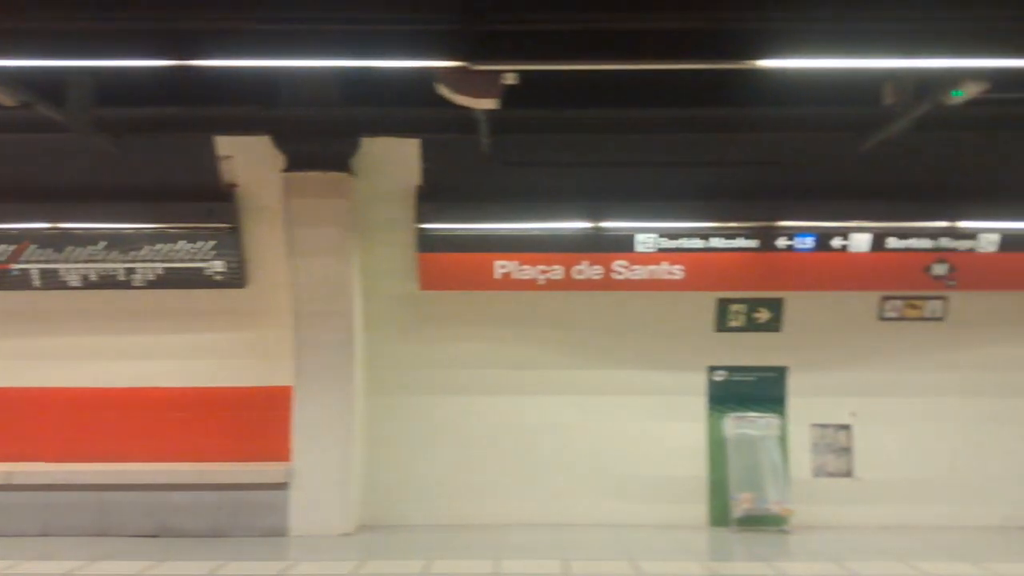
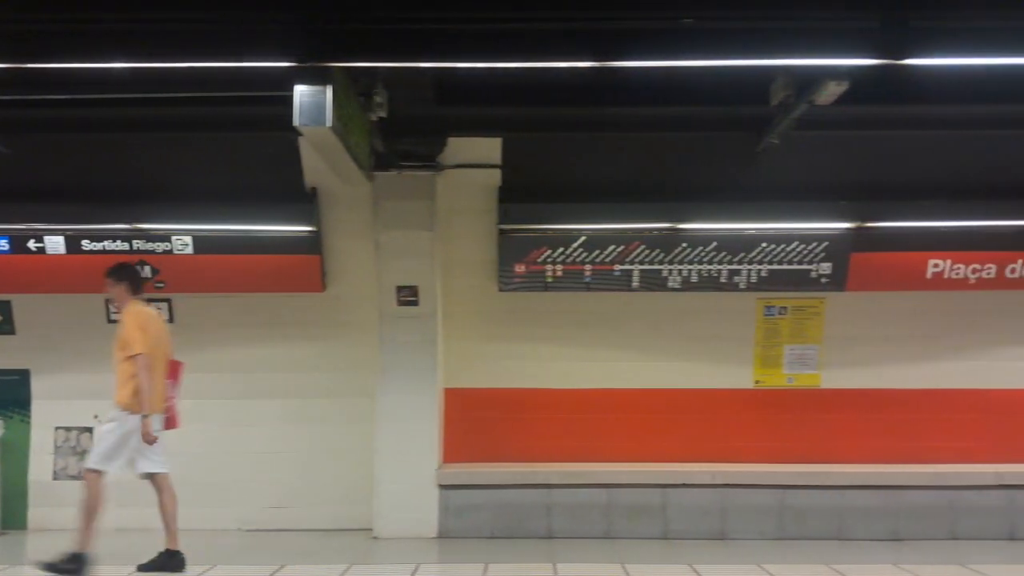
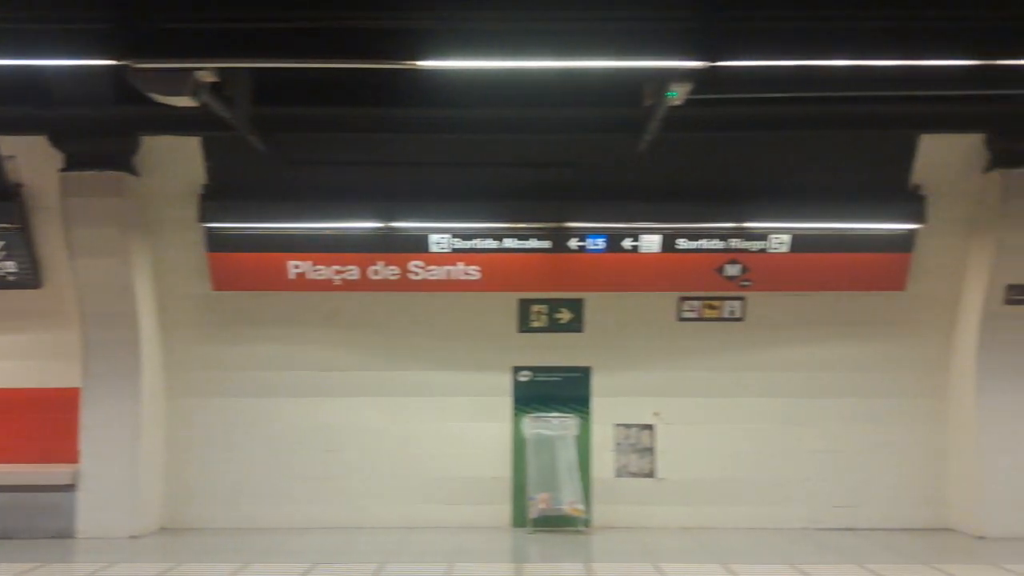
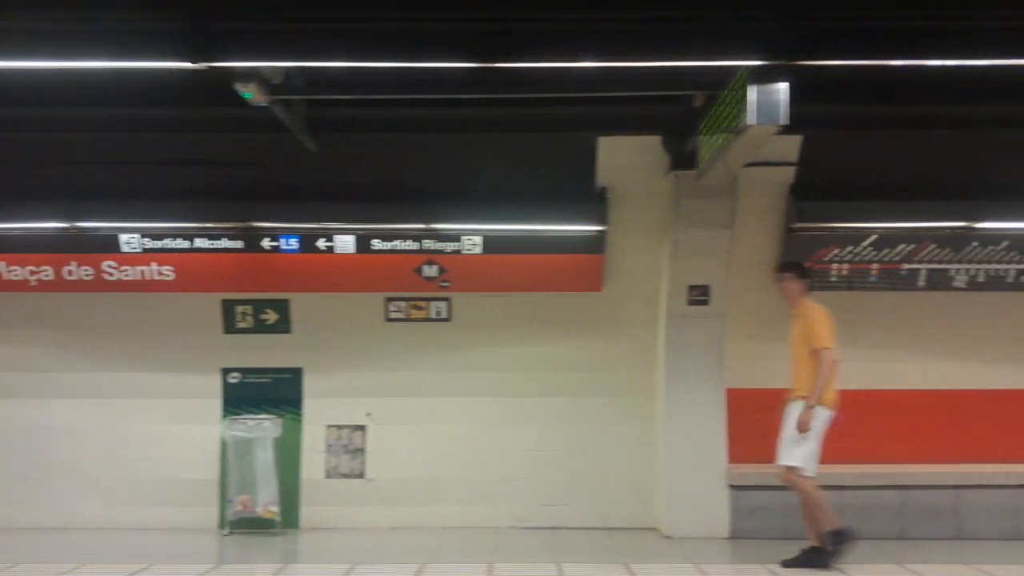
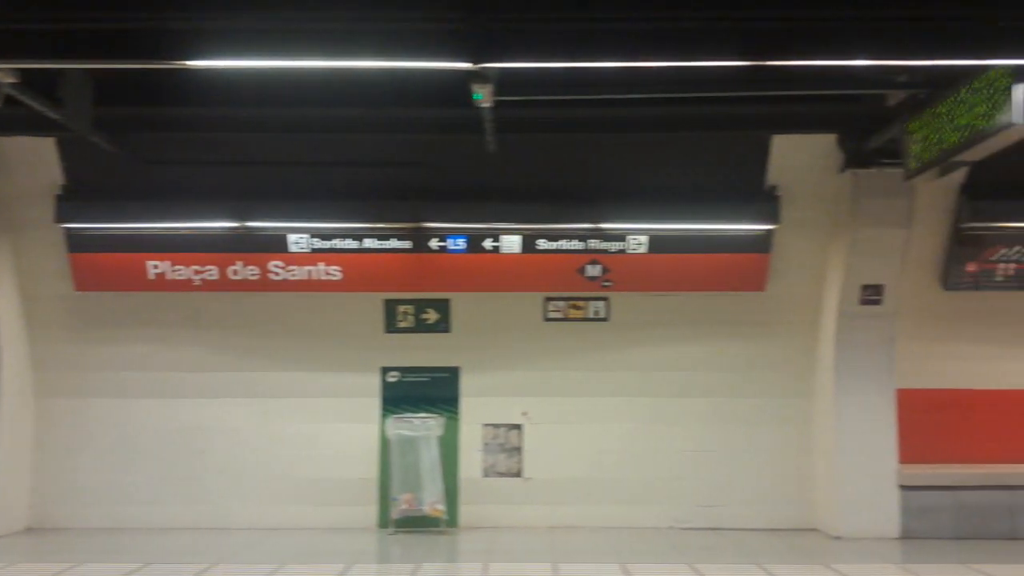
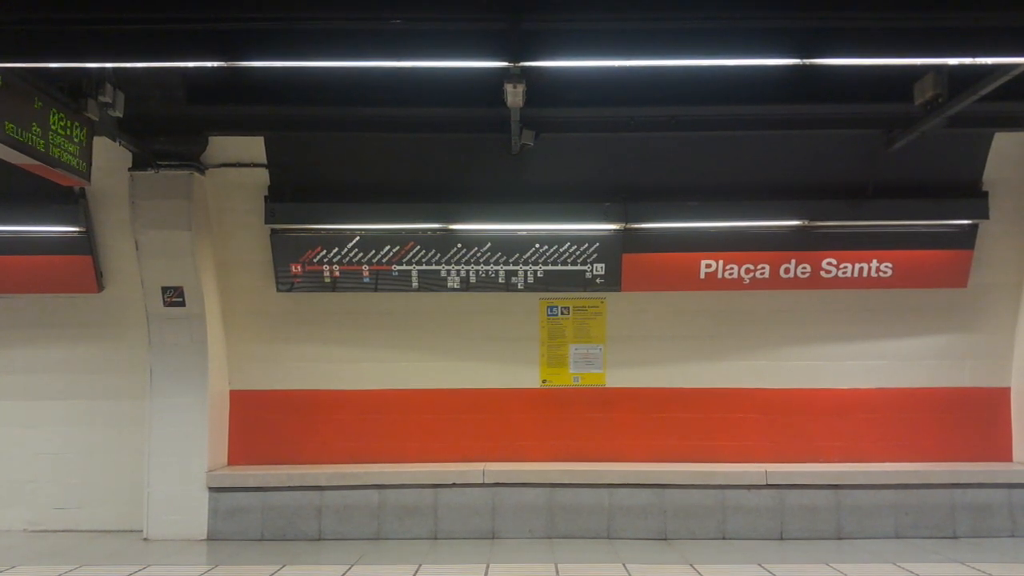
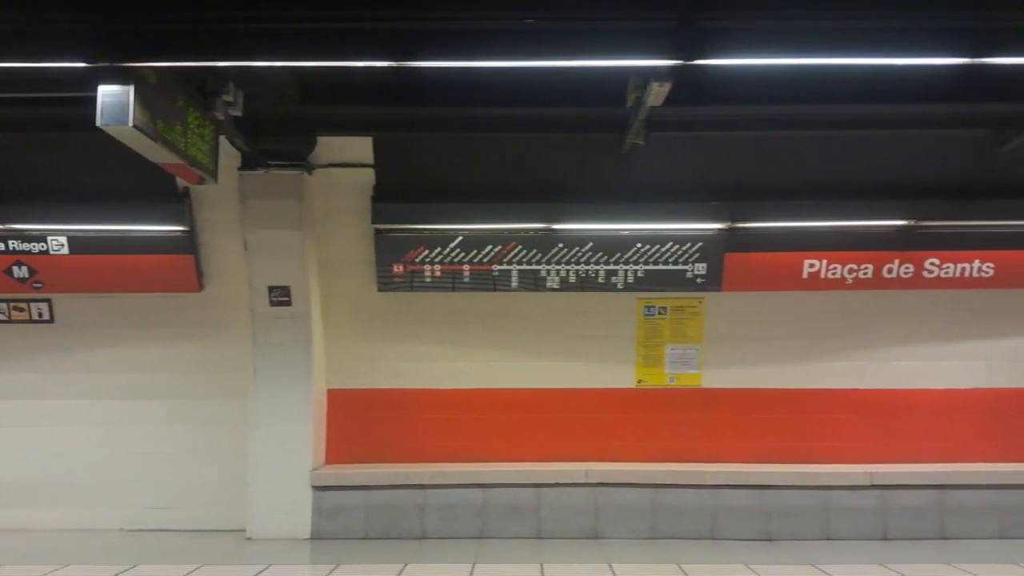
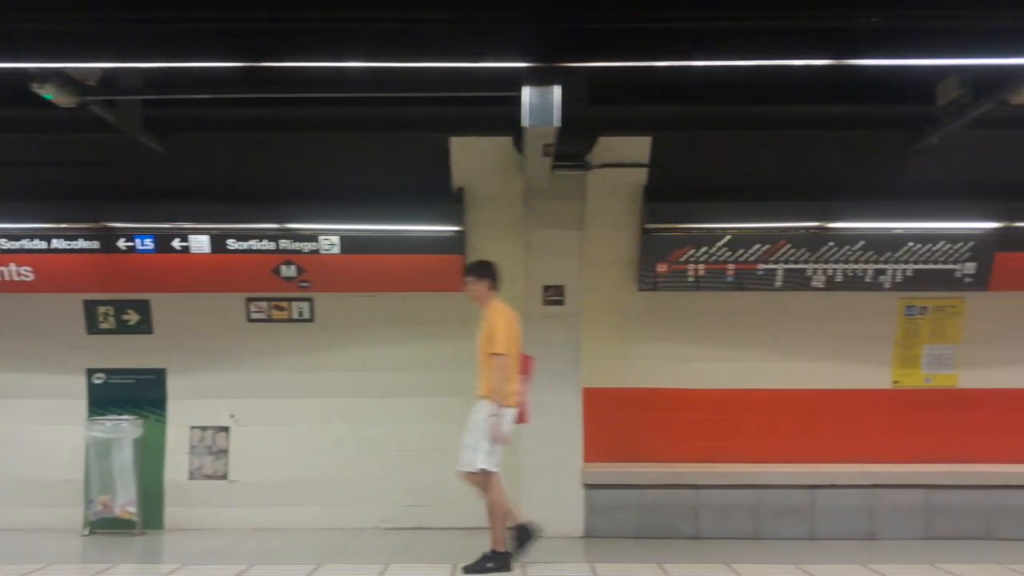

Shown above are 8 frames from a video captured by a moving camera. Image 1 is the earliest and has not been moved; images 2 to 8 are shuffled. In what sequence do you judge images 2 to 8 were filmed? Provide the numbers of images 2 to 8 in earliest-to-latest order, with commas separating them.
3, 5, 4, 8, 2, 7, 6
